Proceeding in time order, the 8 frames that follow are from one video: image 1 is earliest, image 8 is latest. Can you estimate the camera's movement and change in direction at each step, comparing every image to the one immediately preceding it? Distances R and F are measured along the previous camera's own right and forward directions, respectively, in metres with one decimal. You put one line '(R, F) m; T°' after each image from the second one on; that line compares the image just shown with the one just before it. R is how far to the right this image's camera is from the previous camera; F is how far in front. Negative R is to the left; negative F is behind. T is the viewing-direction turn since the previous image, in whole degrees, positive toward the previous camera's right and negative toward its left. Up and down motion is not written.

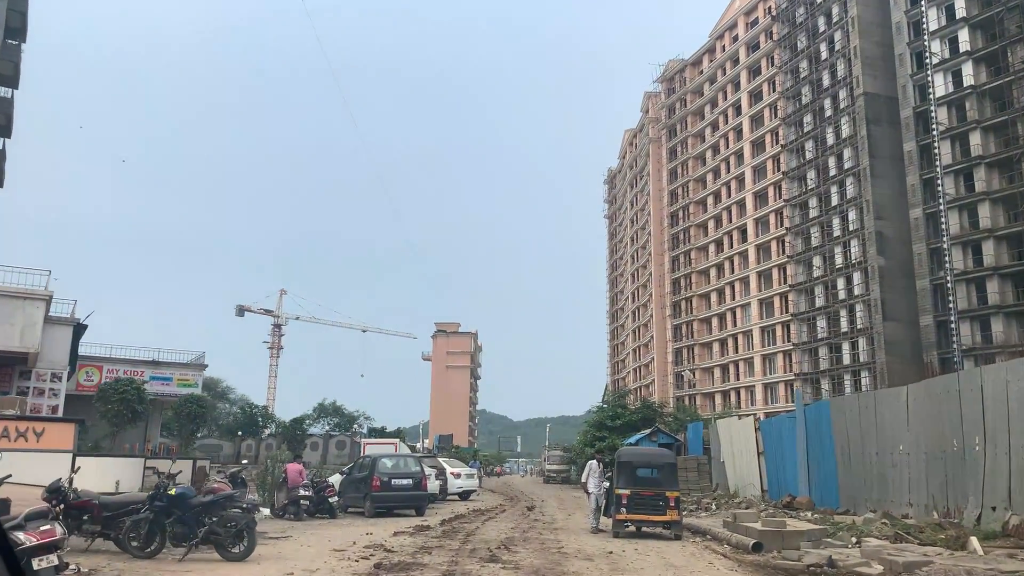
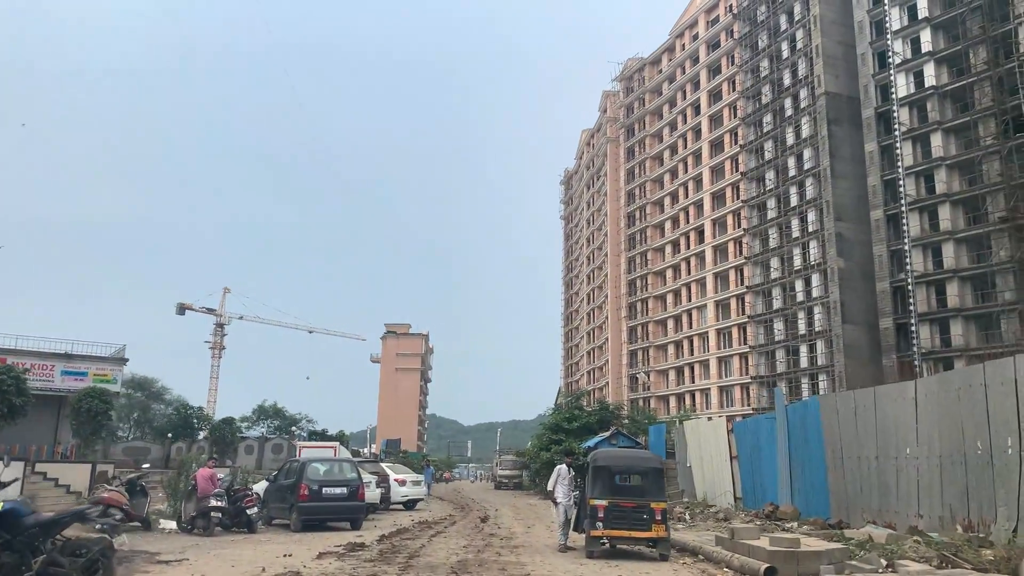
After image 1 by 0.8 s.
(0.0, +2.2) m; +3°
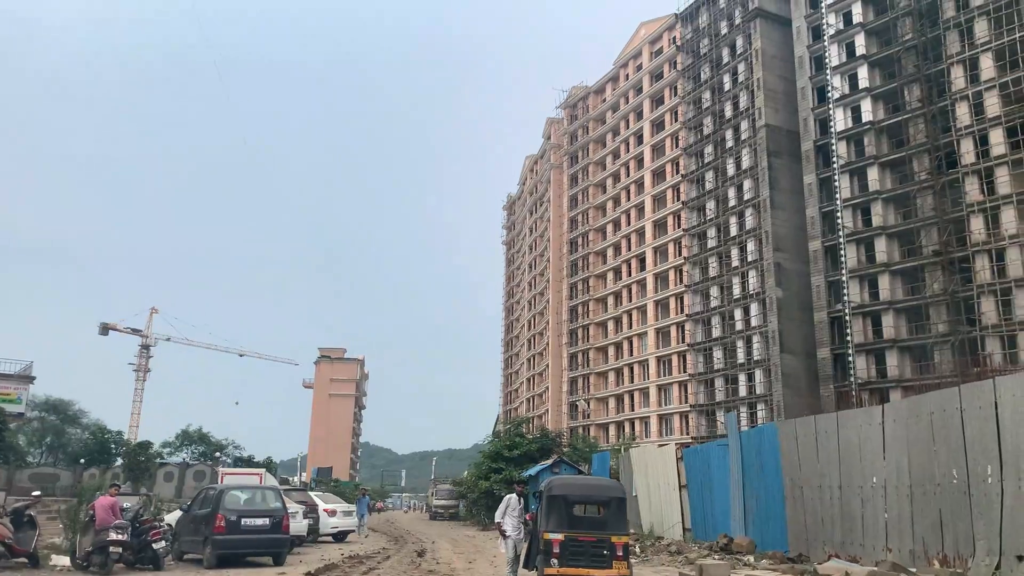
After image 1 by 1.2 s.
(-0.1, +1.1) m; +4°
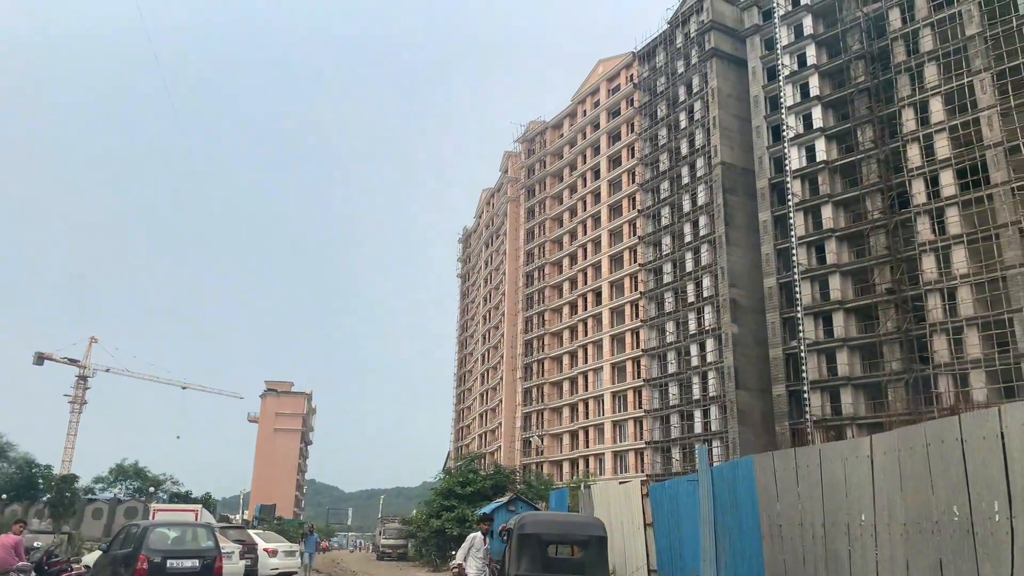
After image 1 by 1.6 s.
(-0.2, +1.0) m; +3°
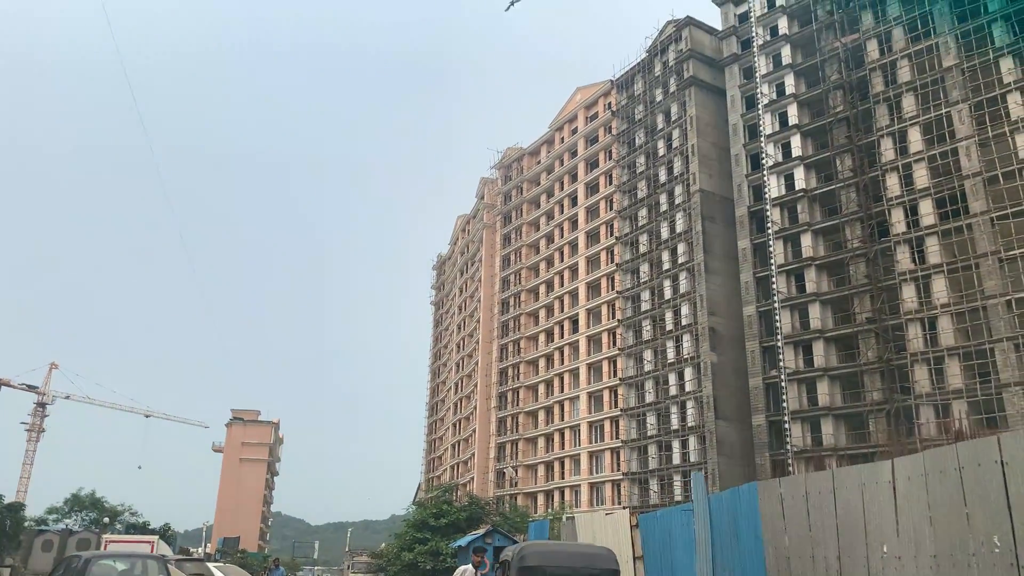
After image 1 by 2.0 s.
(-0.2, +1.0) m; +2°
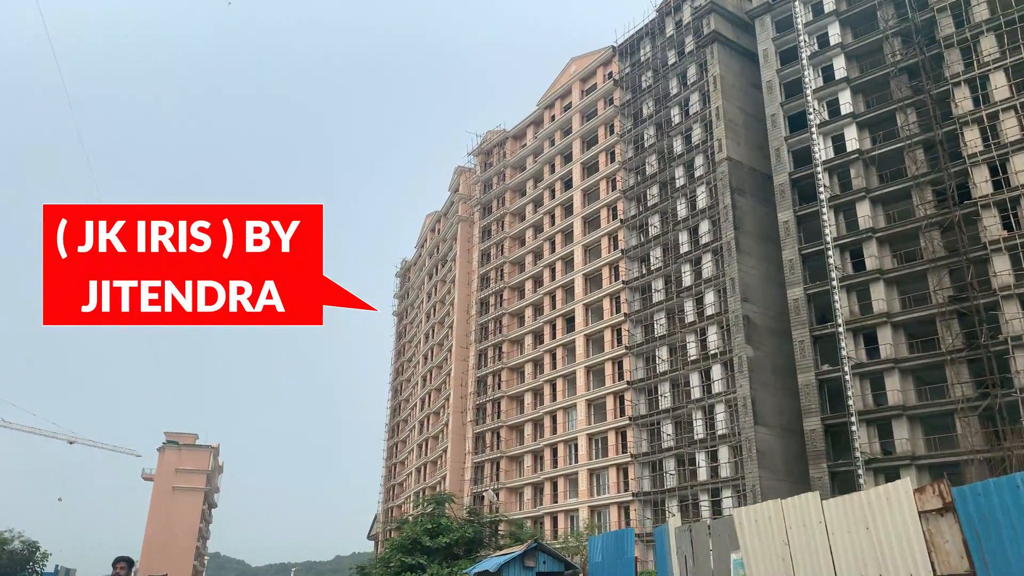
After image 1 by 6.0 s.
(-2.4, +9.6) m; +3°
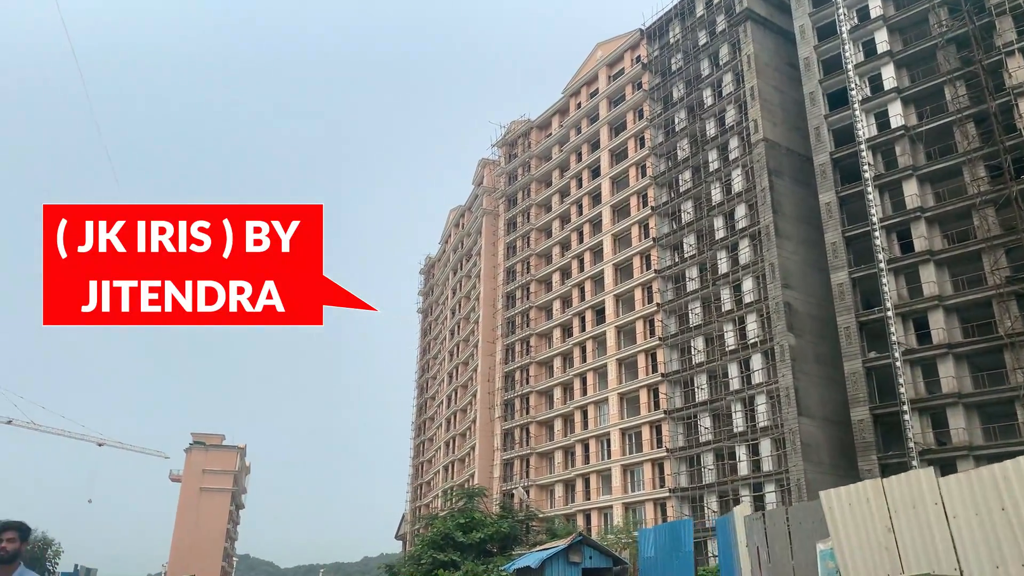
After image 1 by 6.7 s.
(-0.3, +1.5) m; -2°
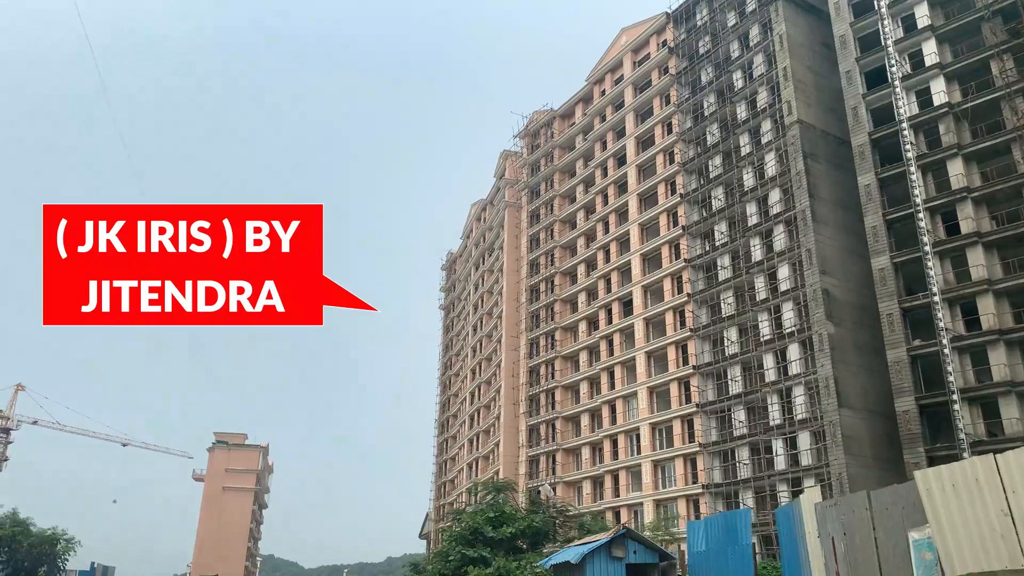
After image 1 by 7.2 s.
(-0.3, +1.4) m; -1°
